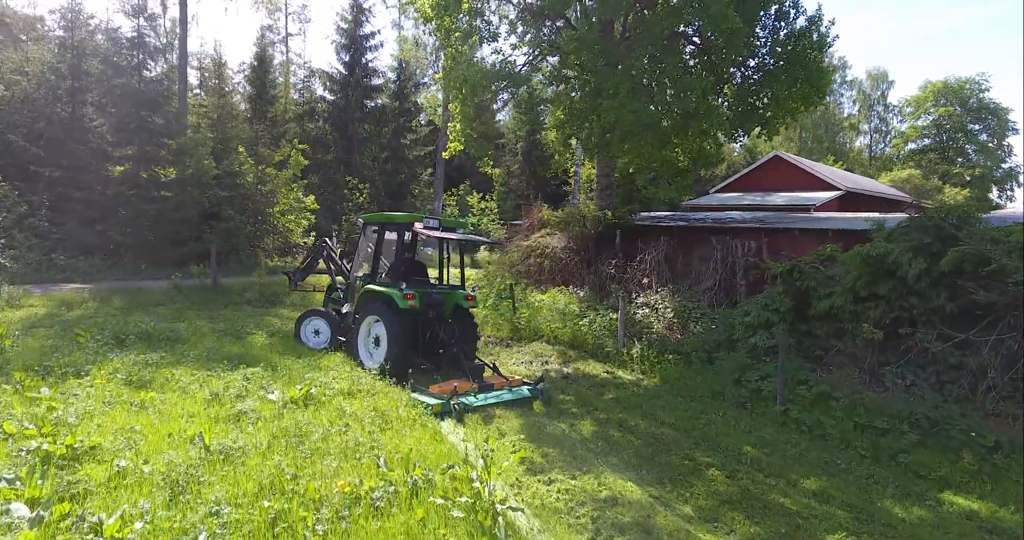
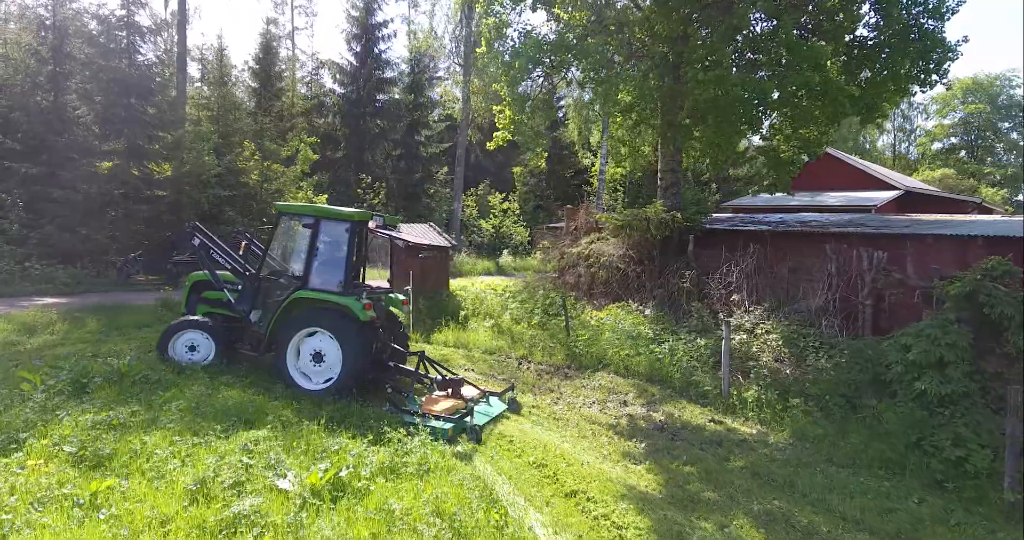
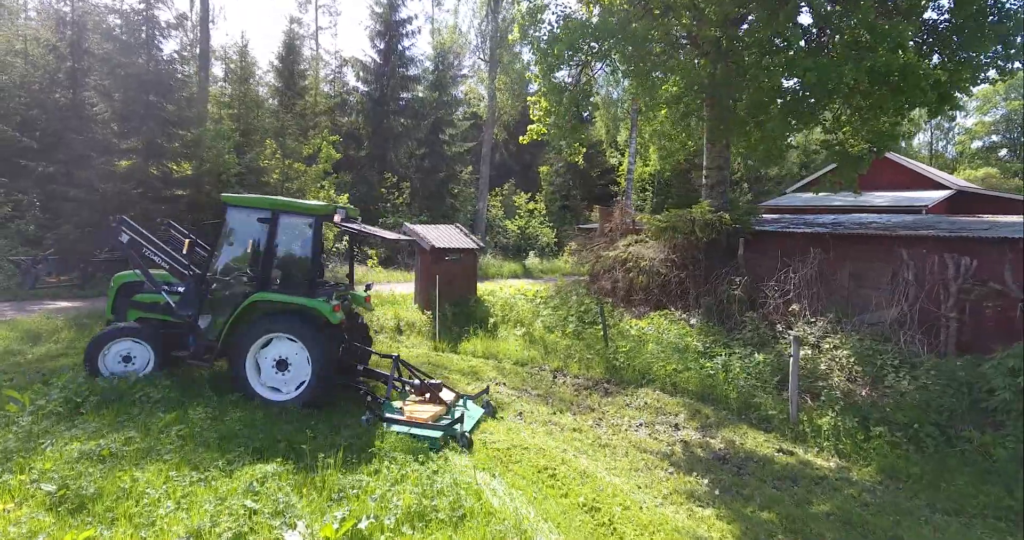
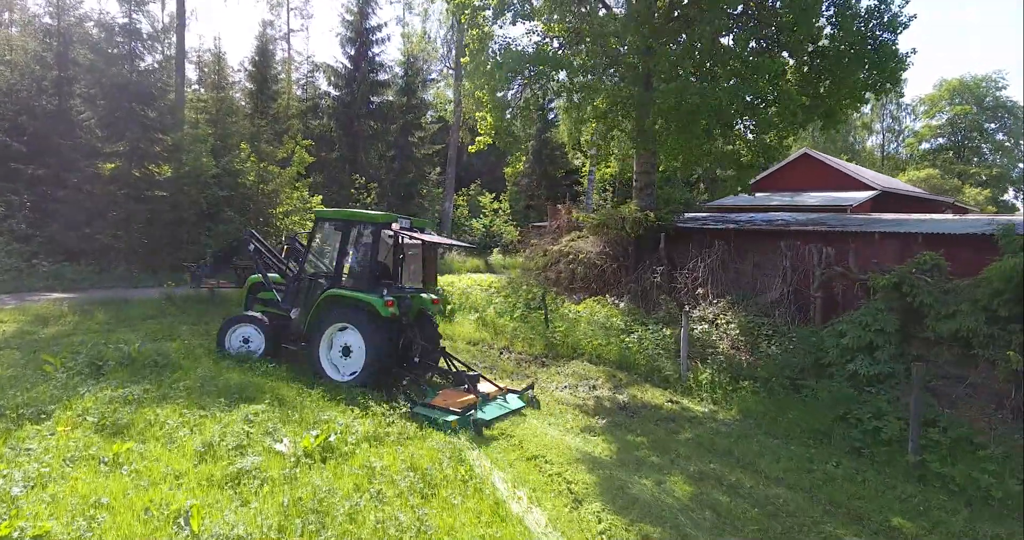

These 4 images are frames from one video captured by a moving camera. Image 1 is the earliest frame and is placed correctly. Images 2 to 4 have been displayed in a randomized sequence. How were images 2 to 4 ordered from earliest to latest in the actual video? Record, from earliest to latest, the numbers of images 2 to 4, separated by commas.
4, 2, 3
